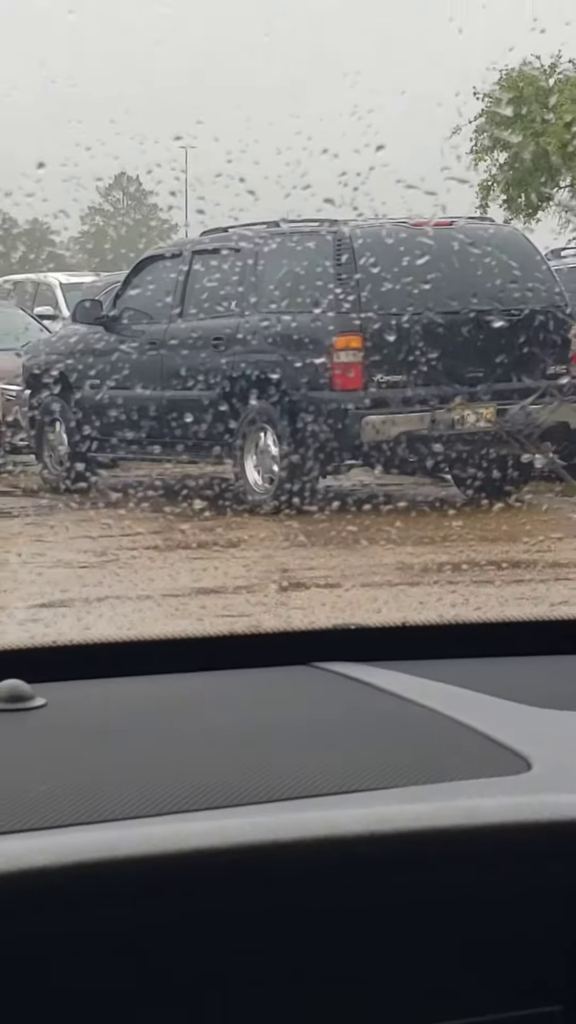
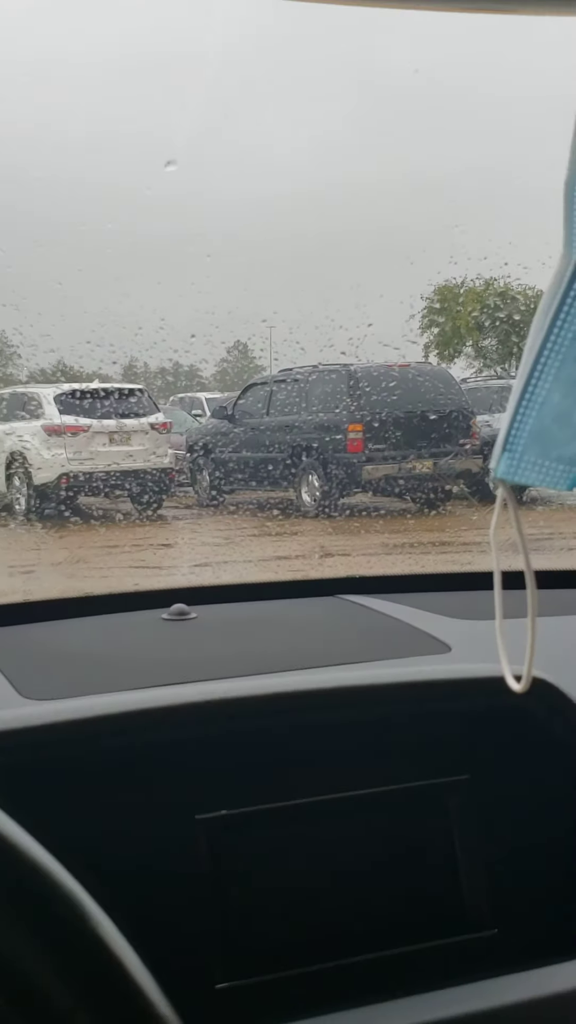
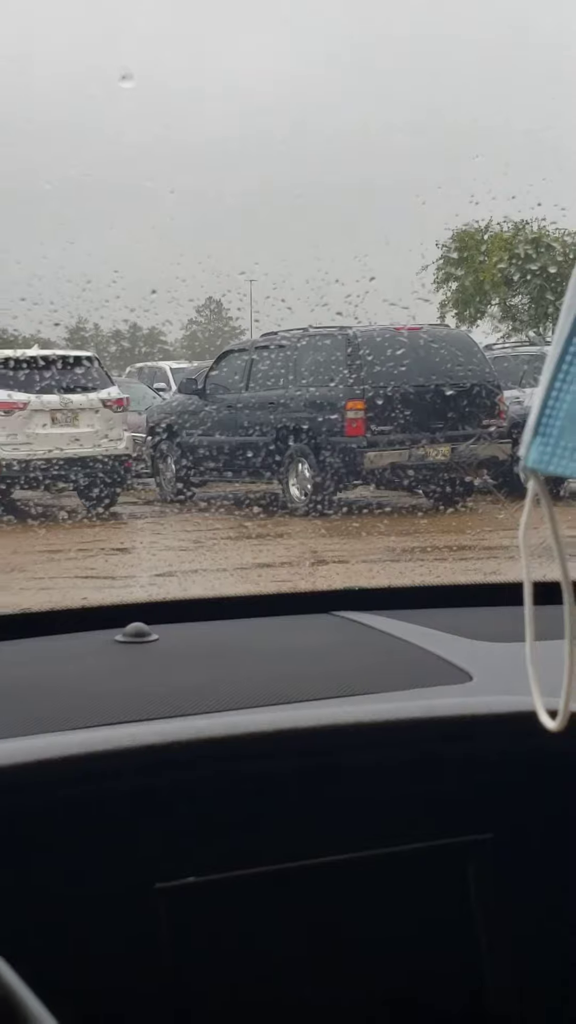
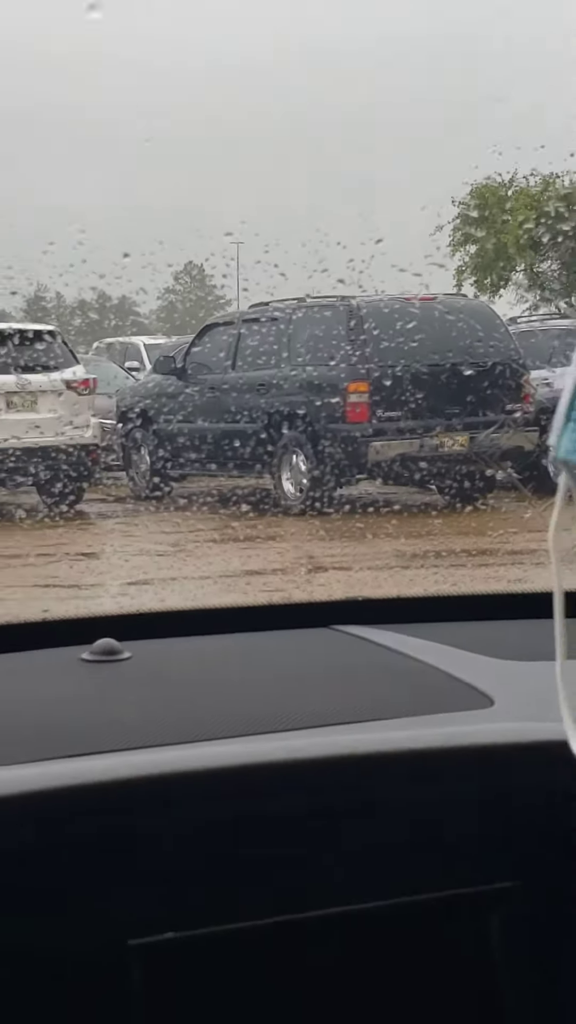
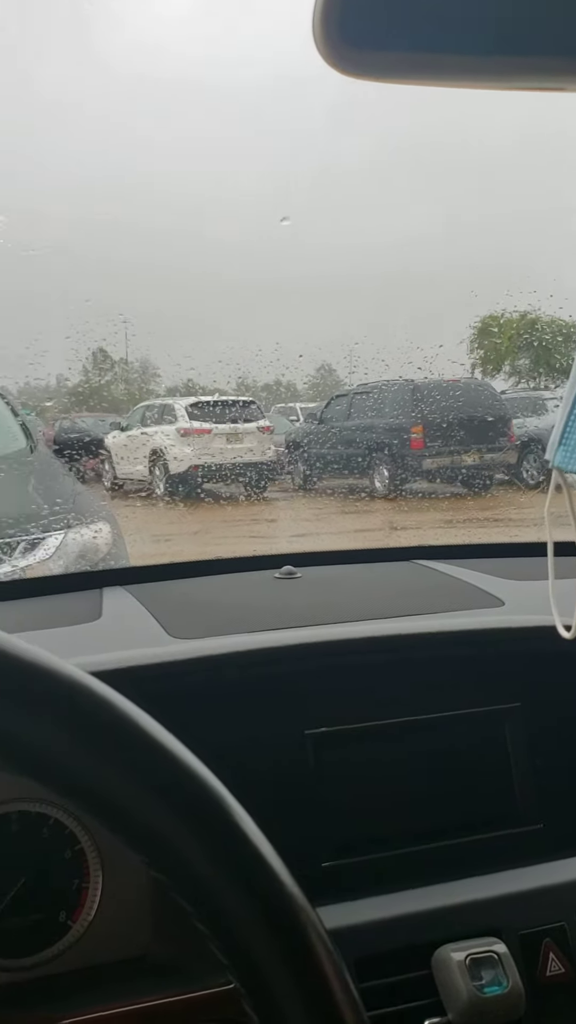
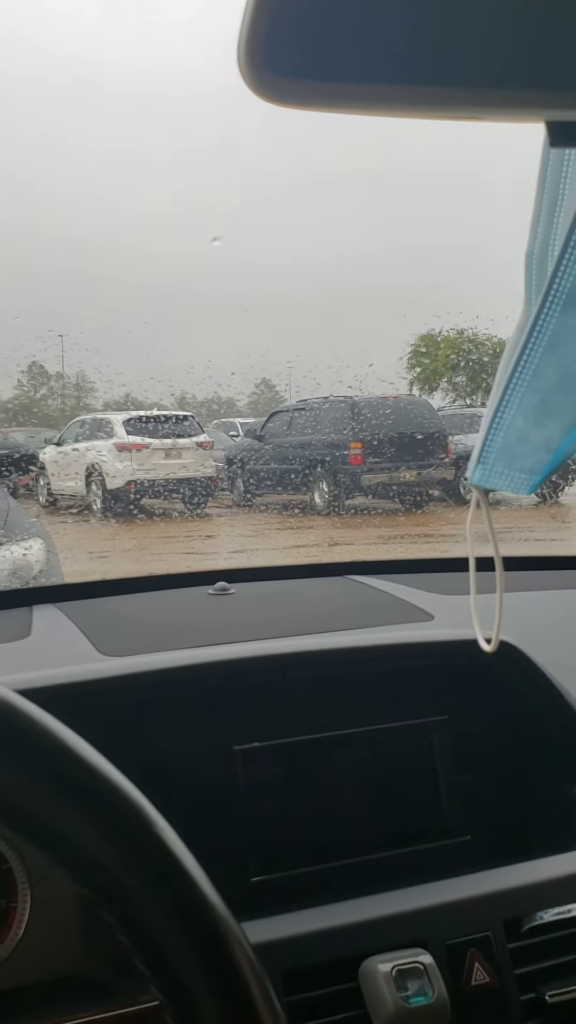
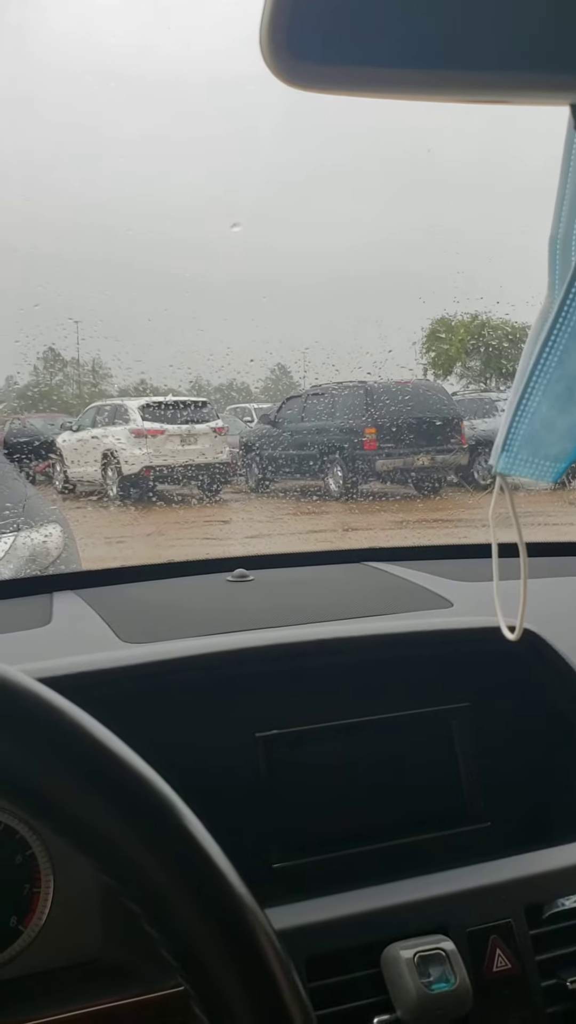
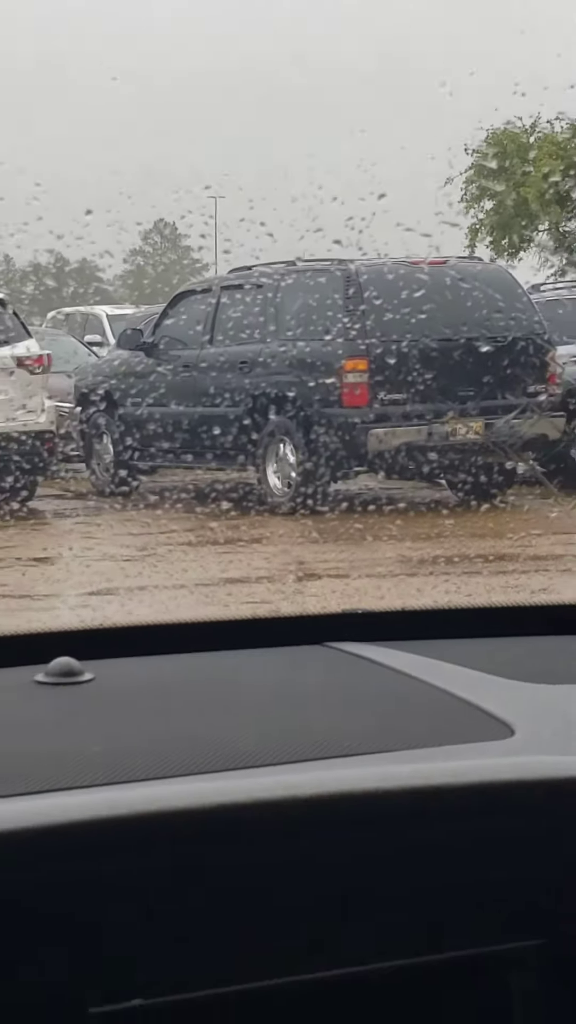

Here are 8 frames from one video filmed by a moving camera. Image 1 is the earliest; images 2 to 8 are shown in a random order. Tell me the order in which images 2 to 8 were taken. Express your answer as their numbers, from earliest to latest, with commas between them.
8, 4, 3, 2, 6, 7, 5
